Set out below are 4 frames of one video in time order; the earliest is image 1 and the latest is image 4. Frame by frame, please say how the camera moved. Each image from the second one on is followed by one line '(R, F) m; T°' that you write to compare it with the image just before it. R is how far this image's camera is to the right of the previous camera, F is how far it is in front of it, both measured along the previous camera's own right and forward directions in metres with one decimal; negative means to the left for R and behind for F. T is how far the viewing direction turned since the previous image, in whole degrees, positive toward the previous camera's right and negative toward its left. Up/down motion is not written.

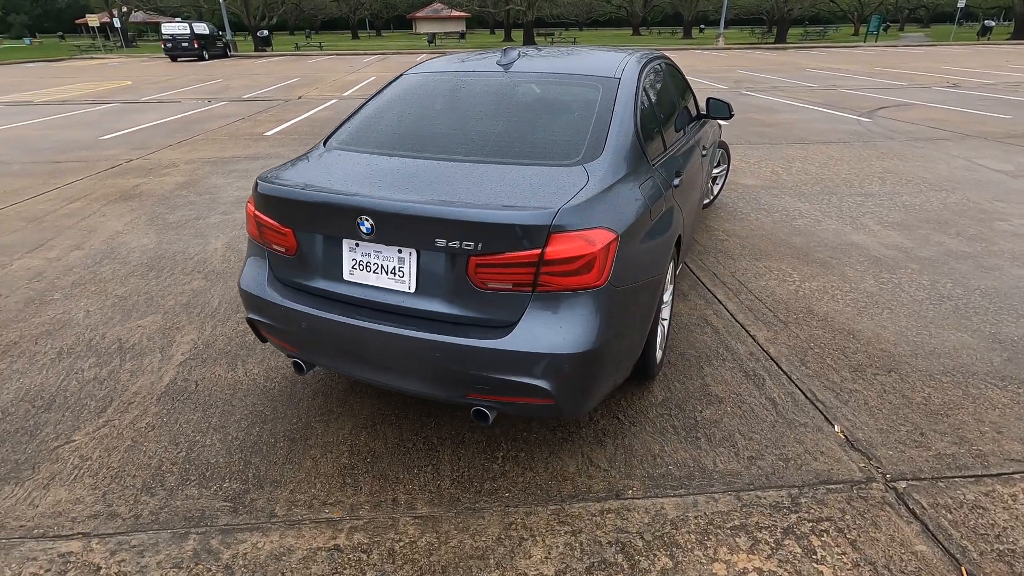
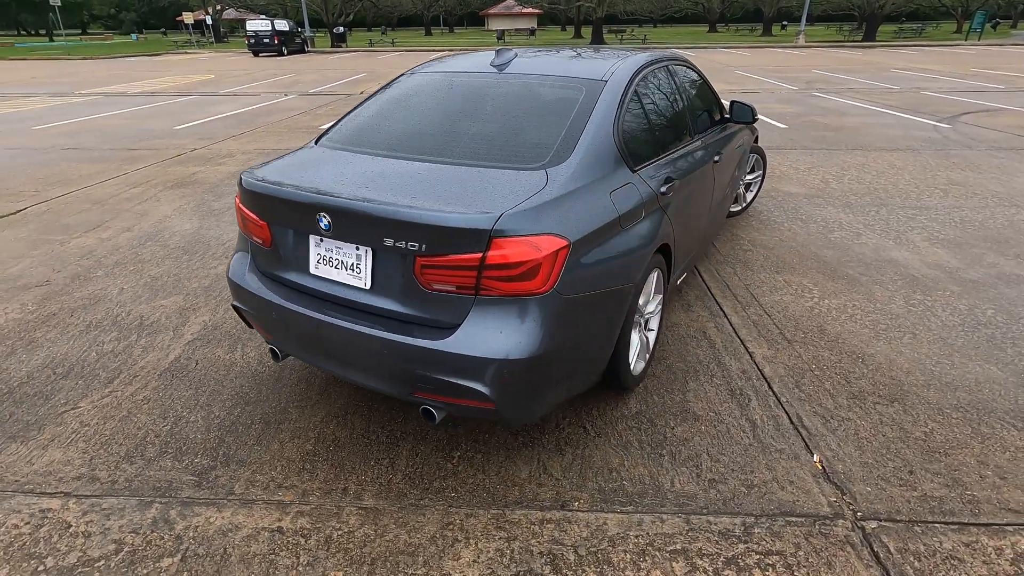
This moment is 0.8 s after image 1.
(+0.4, 0.0) m; -6°
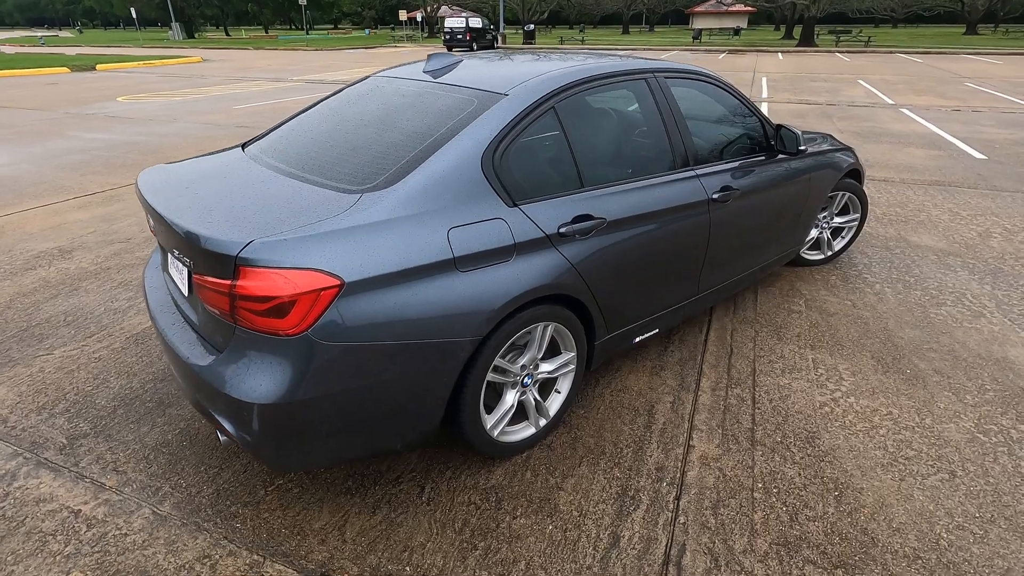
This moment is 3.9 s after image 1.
(+1.3, +0.5) m; -17°
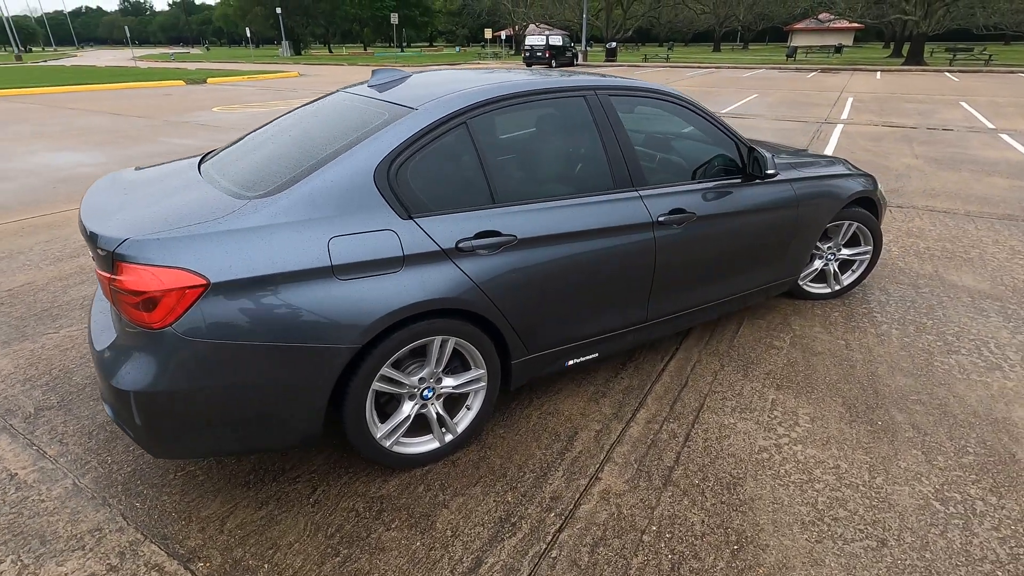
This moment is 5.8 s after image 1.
(+0.7, +0.1) m; -8°
